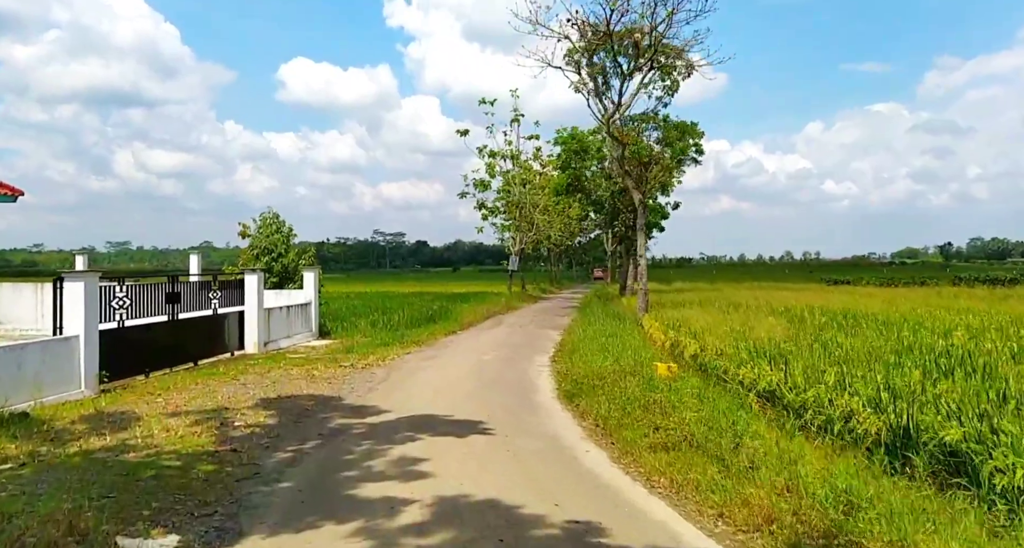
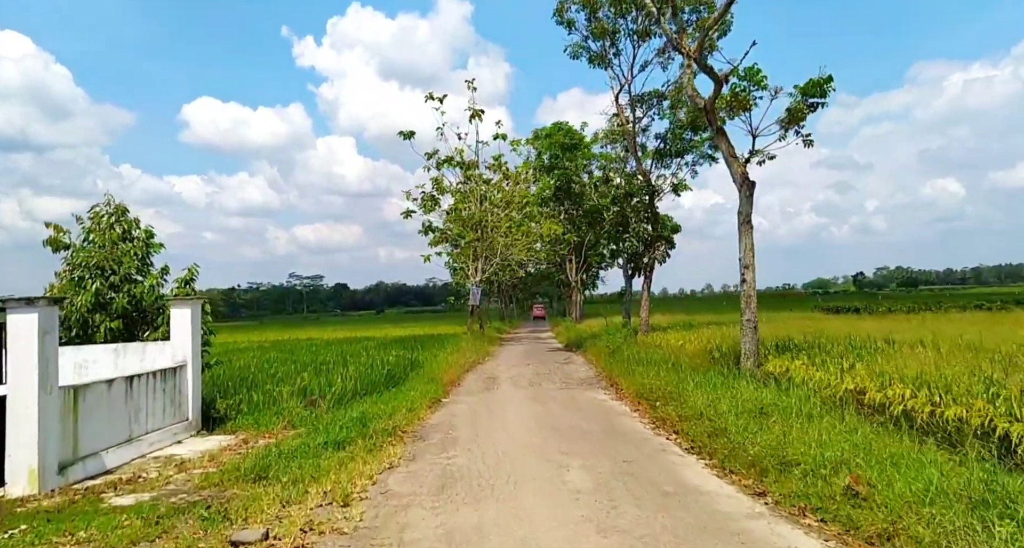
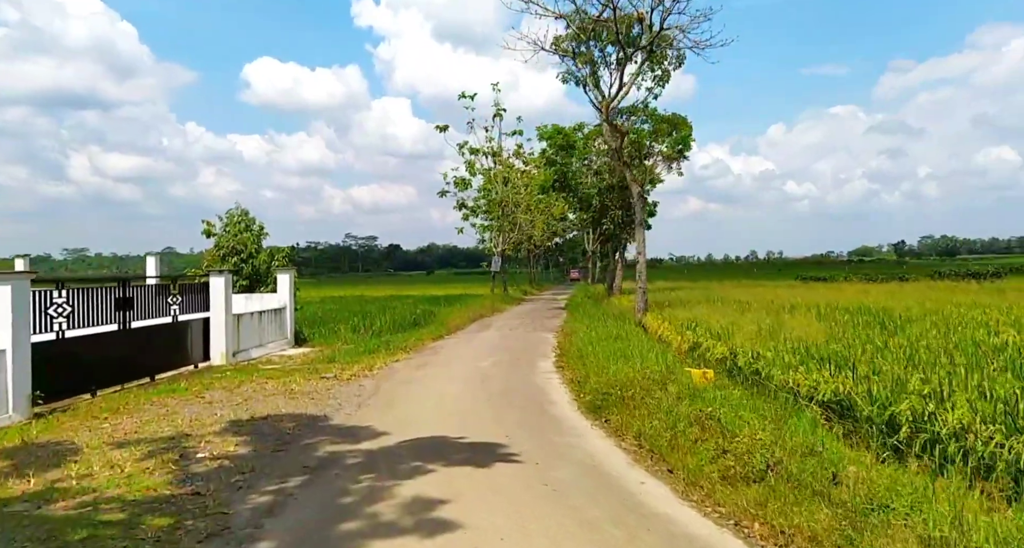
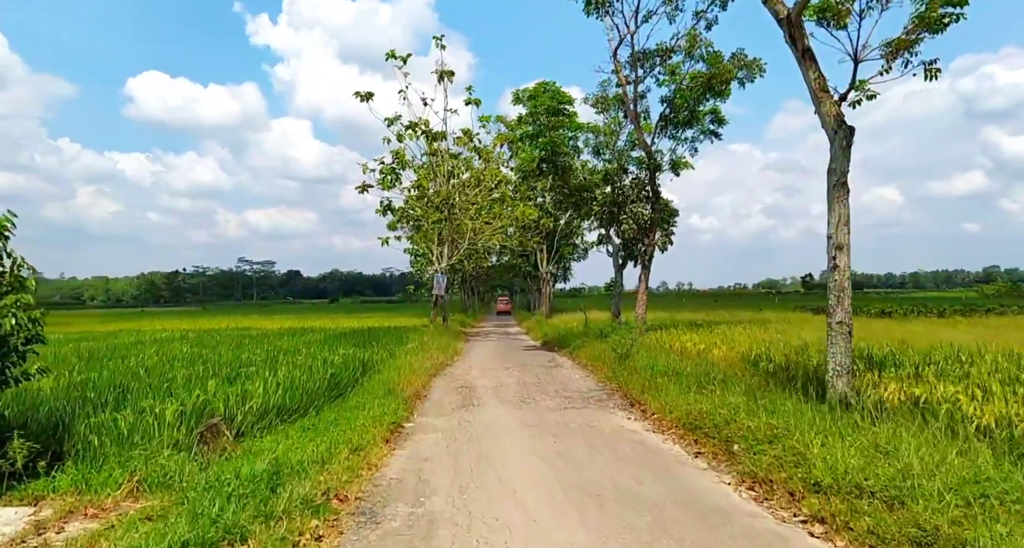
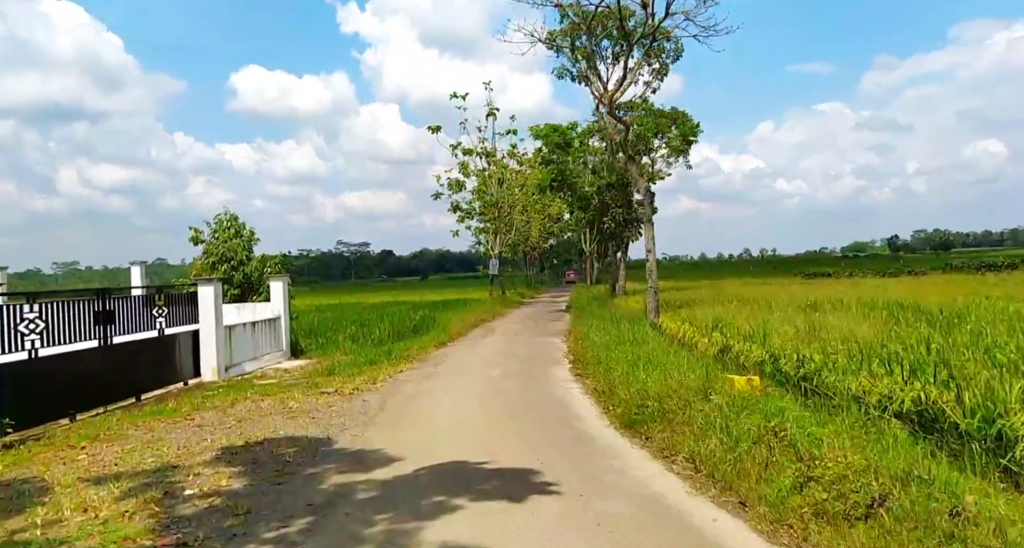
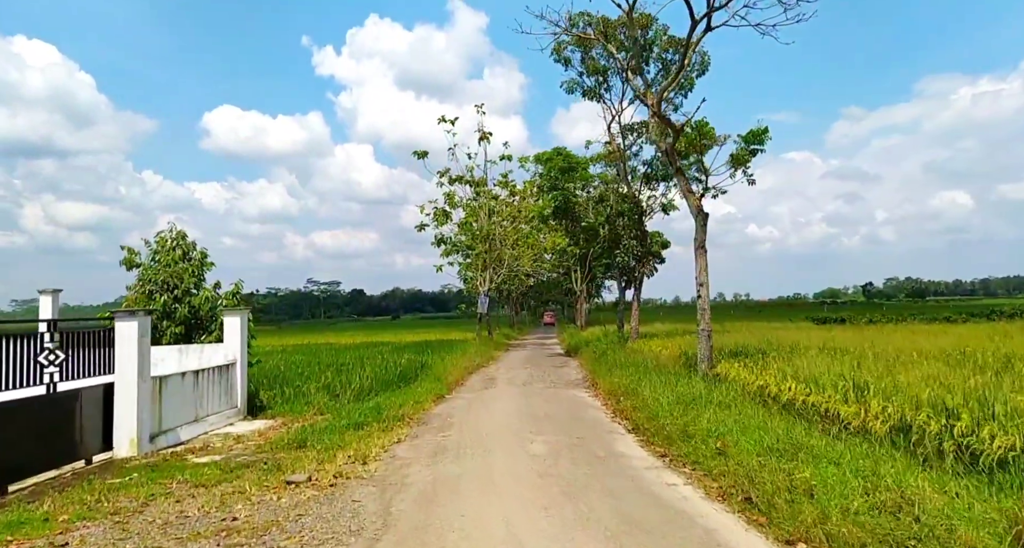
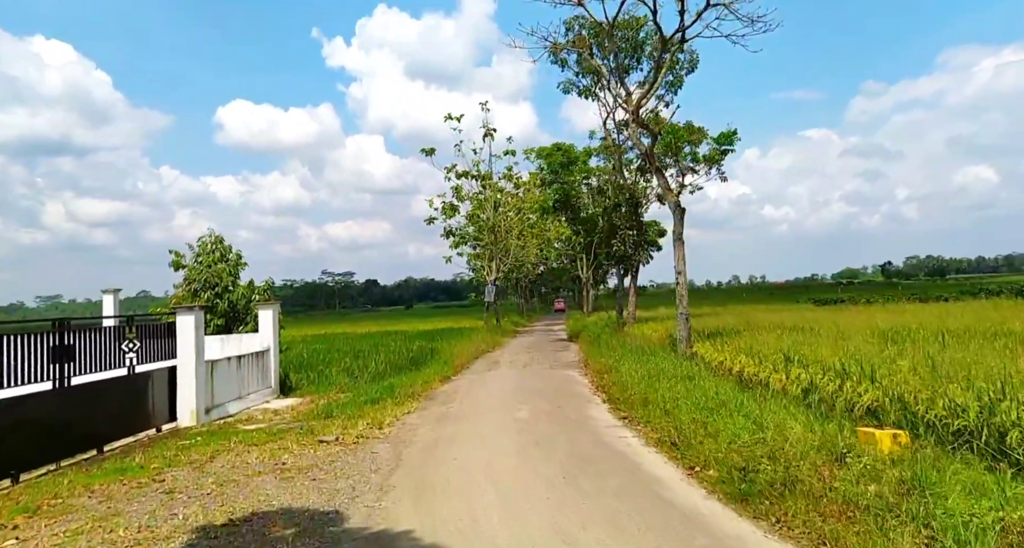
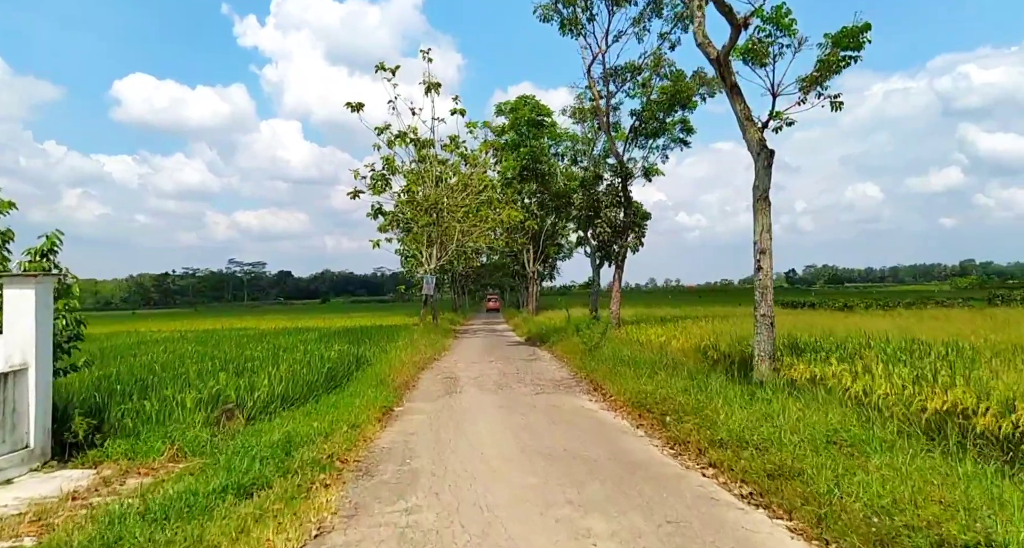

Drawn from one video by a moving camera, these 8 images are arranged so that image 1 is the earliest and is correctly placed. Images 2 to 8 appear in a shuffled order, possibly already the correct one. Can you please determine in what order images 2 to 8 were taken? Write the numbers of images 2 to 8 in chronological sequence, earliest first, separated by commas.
3, 5, 7, 6, 2, 8, 4
